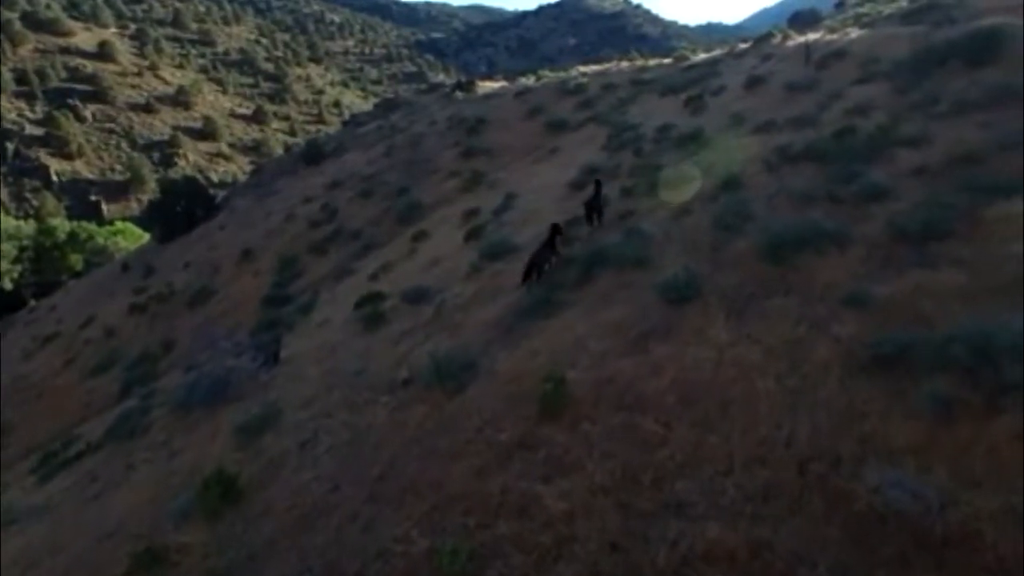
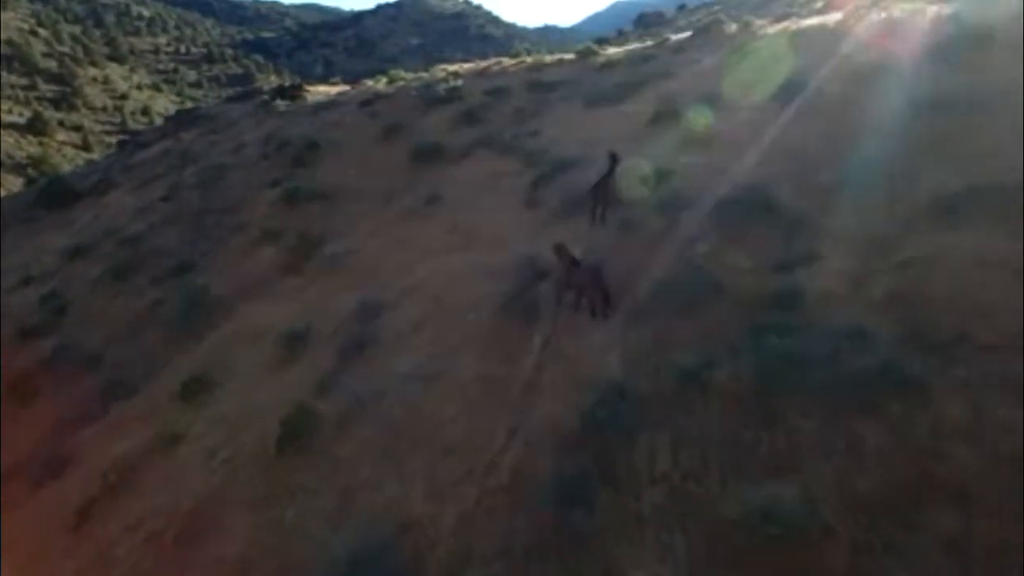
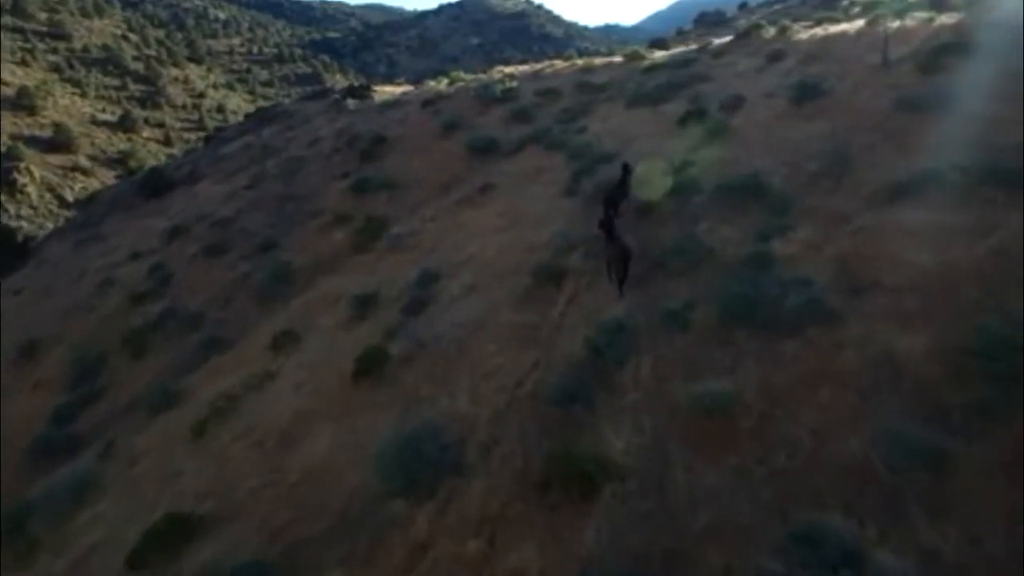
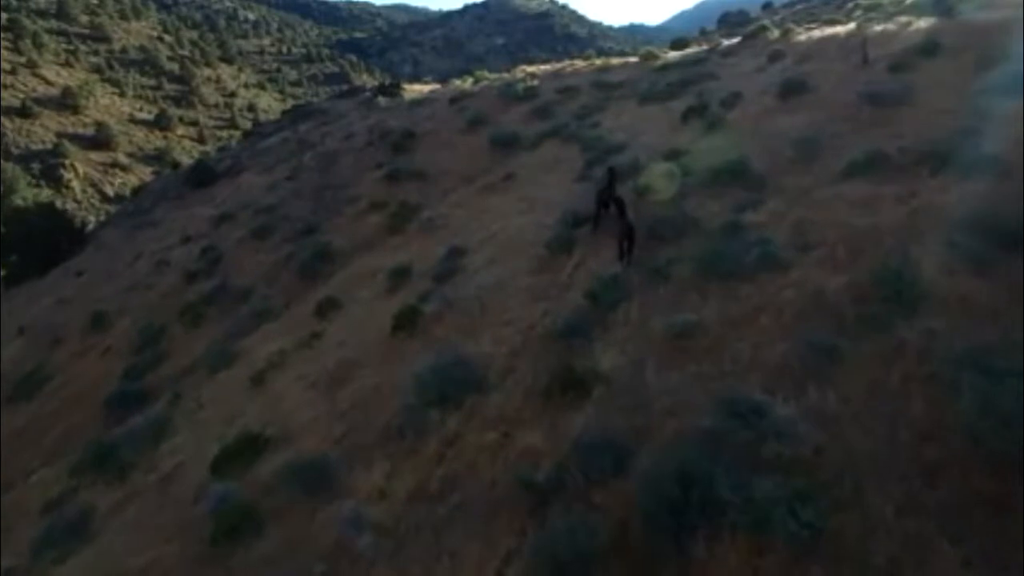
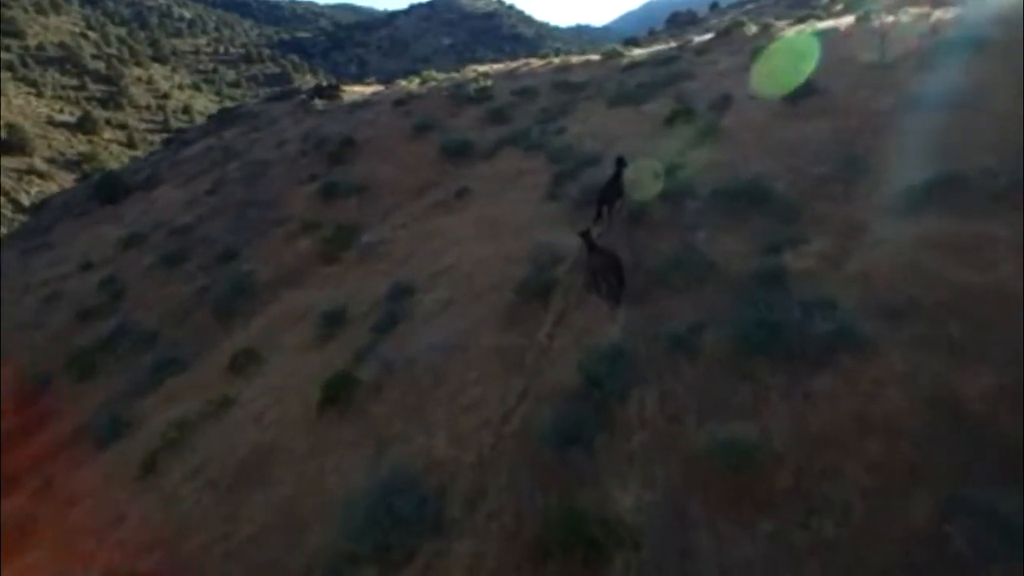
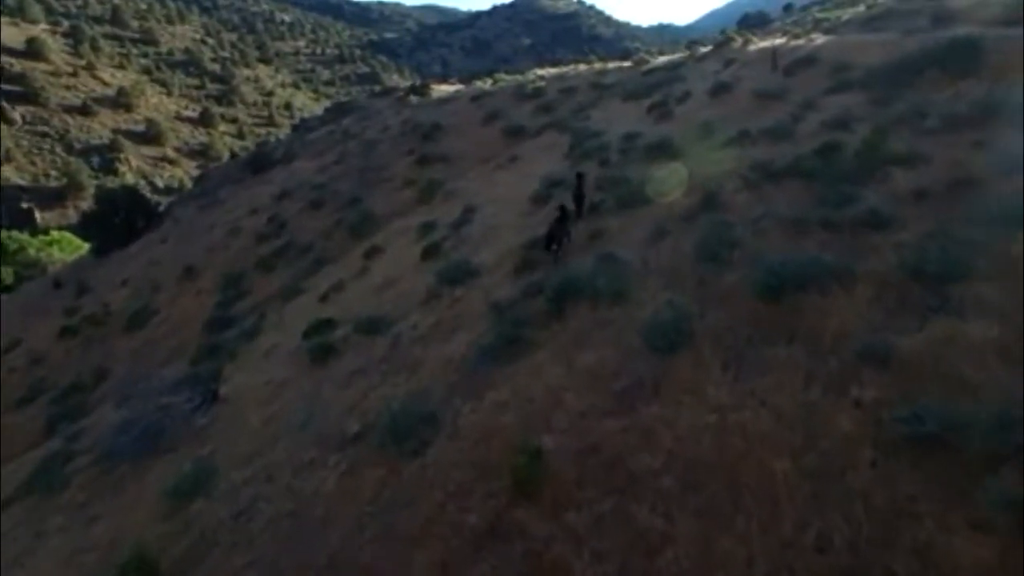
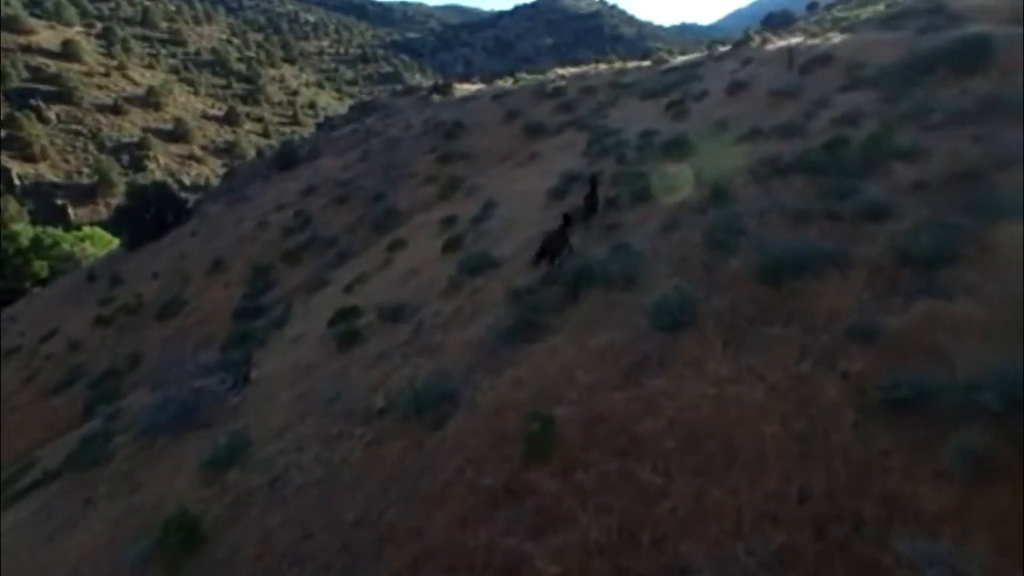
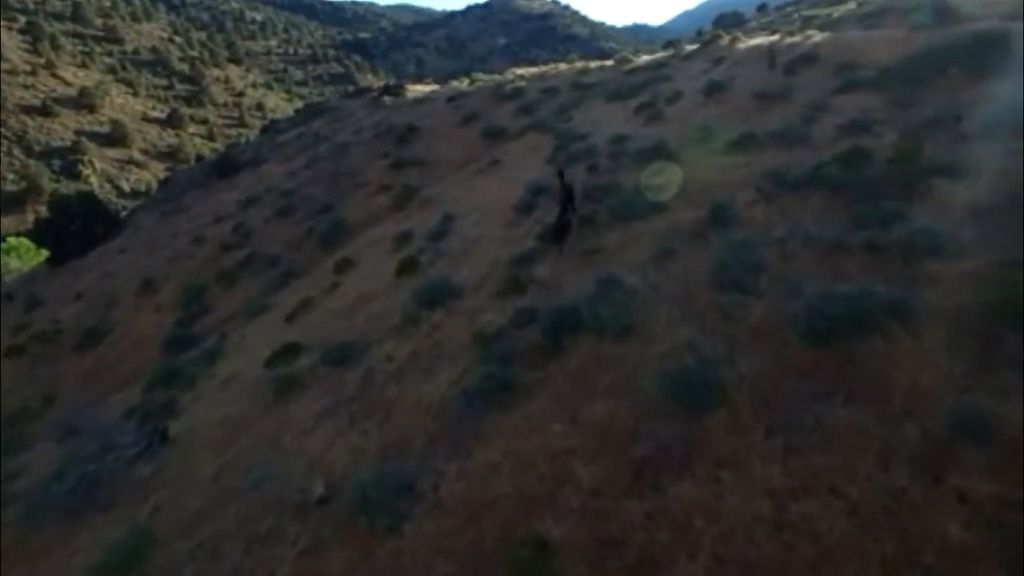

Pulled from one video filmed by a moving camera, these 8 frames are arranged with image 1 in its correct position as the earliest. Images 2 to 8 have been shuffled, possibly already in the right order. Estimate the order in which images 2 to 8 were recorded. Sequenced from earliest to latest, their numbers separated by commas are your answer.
7, 6, 8, 4, 3, 5, 2
